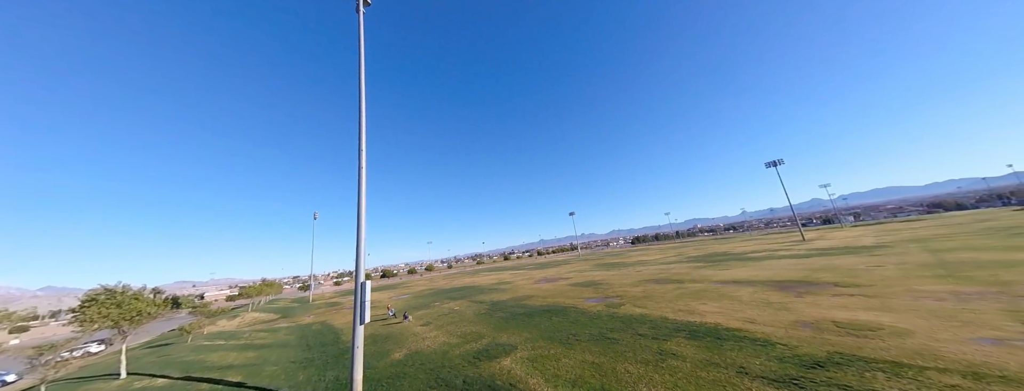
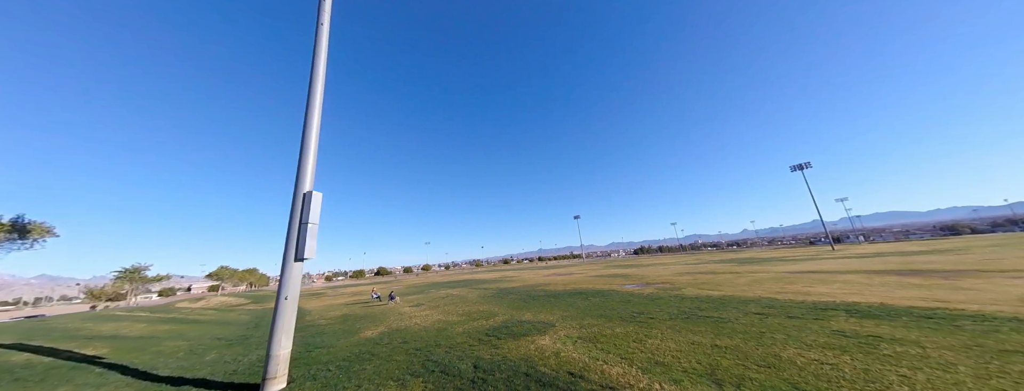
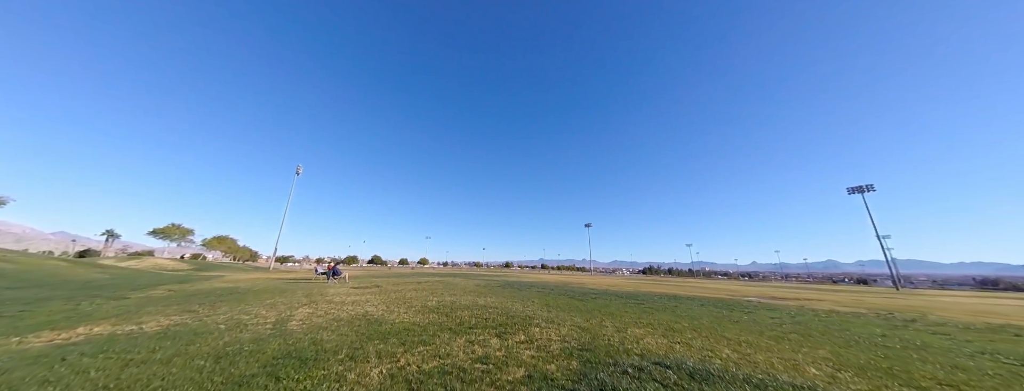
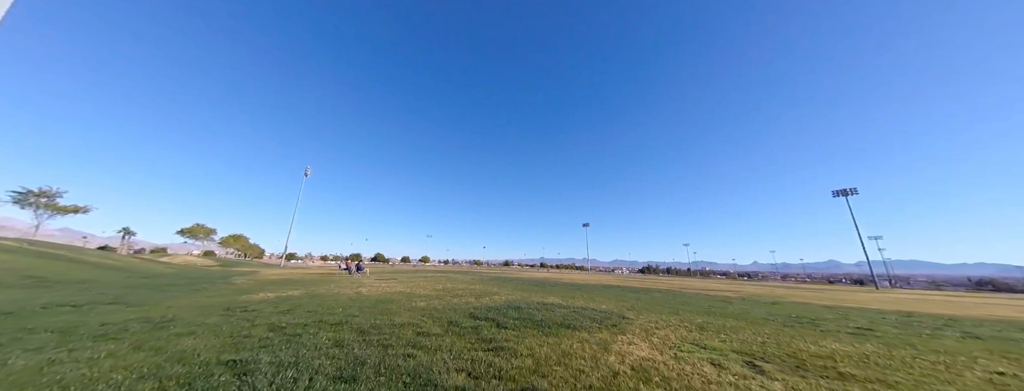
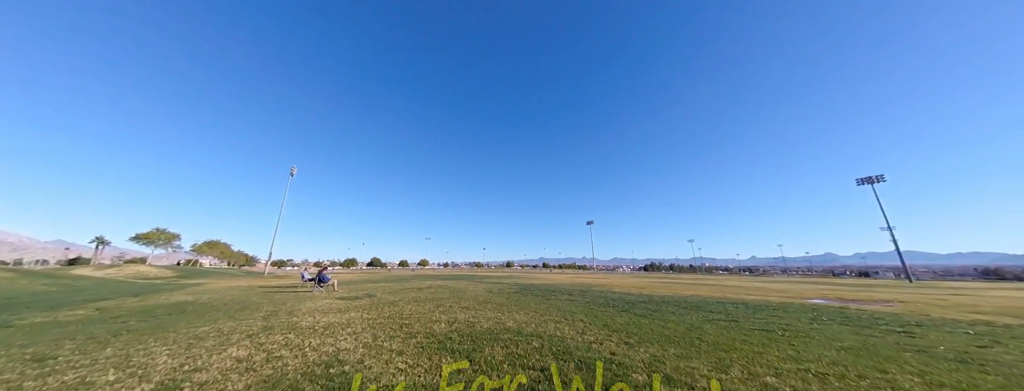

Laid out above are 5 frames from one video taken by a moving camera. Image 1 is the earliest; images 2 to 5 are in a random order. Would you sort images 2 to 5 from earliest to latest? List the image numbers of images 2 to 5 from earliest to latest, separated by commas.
2, 4, 3, 5
